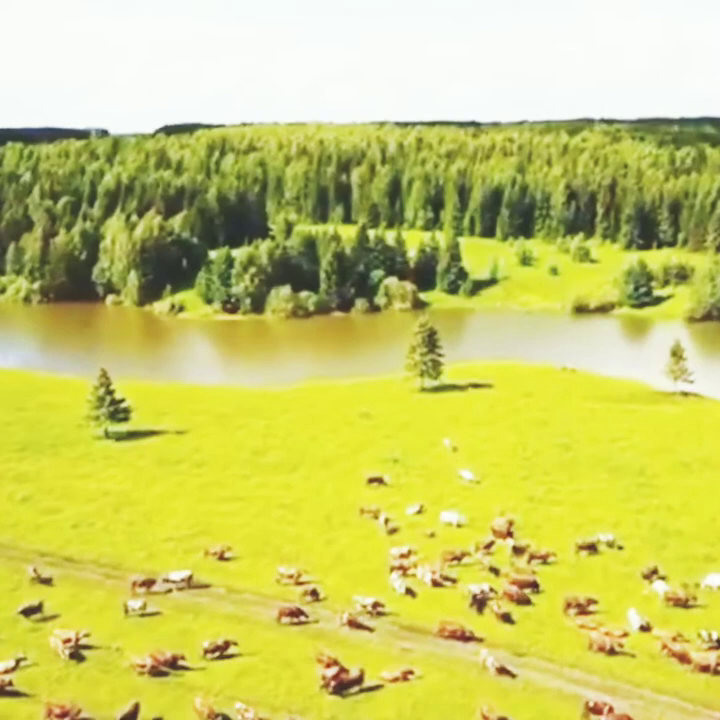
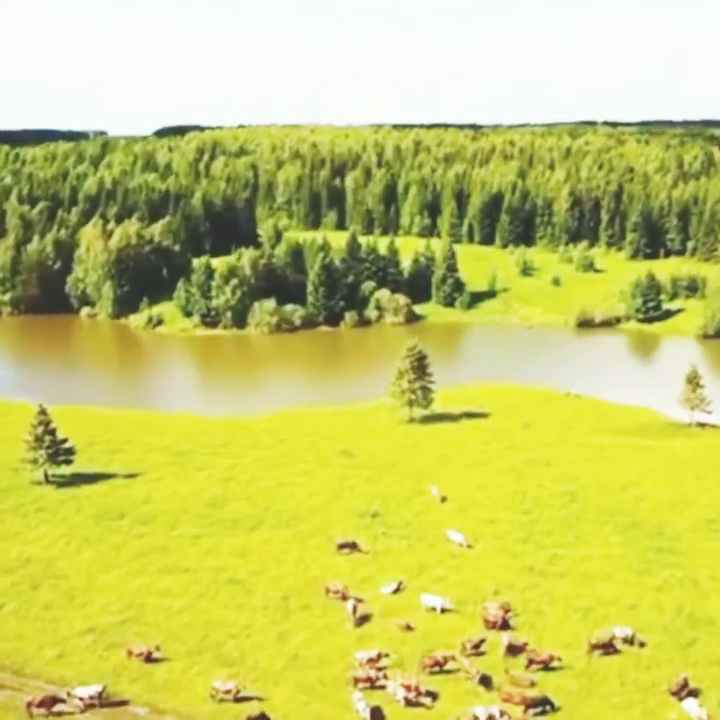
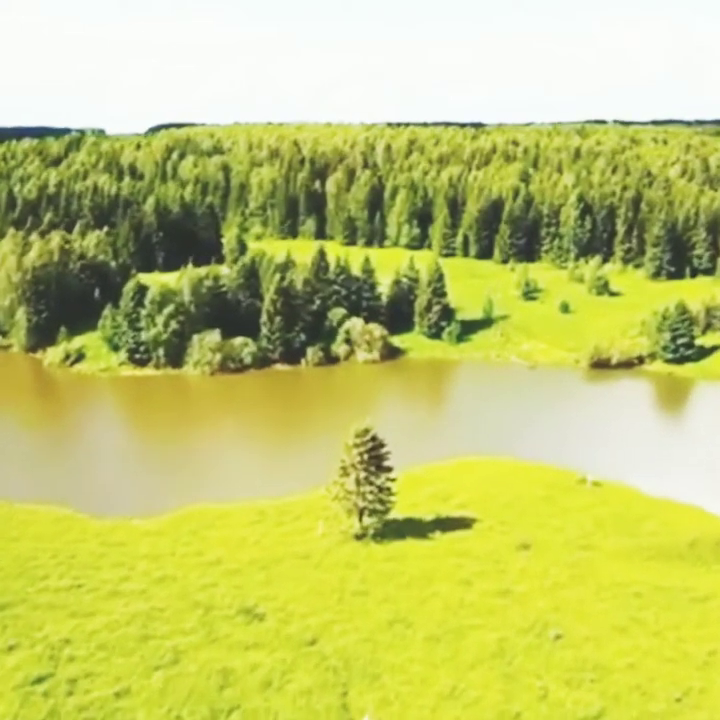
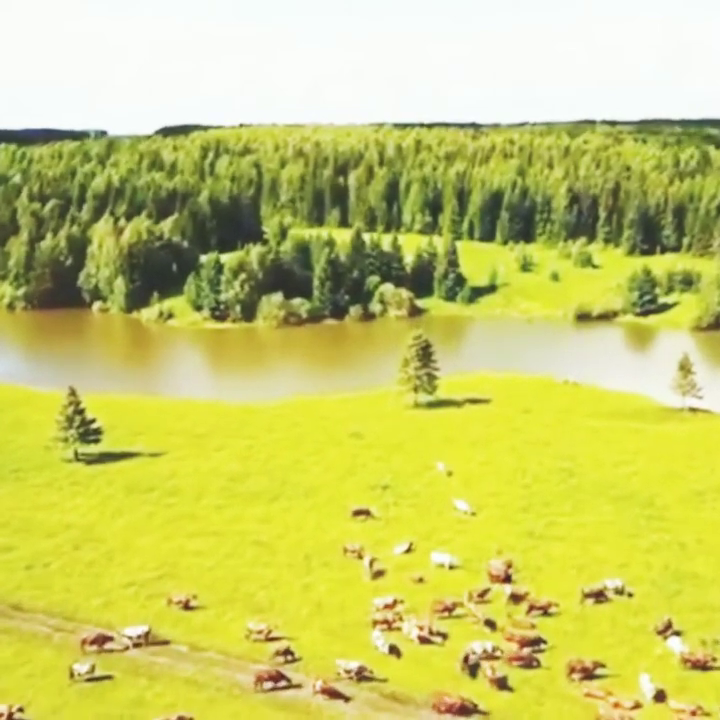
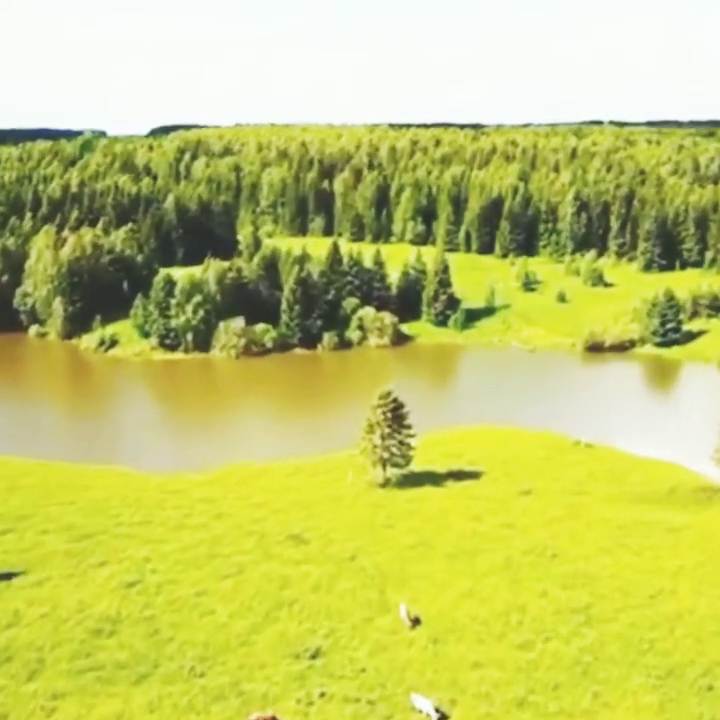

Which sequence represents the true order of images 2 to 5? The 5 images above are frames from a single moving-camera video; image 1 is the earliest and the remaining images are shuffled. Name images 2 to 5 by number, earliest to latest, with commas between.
4, 2, 5, 3
